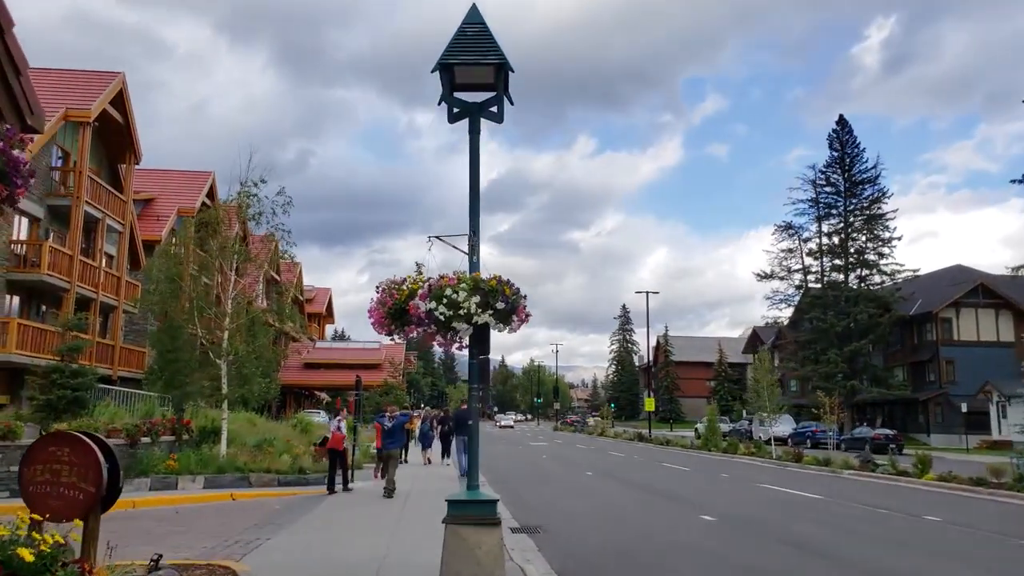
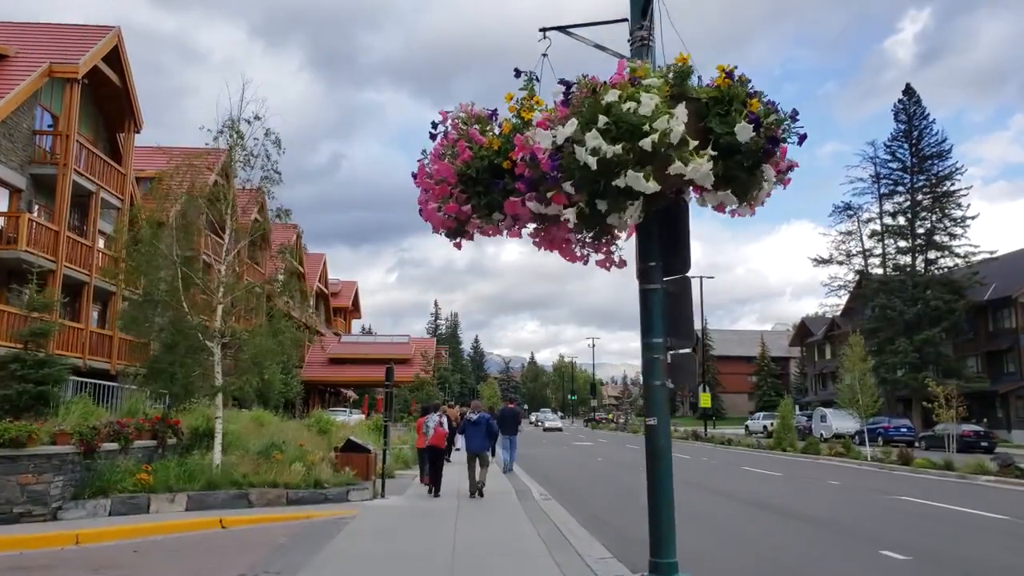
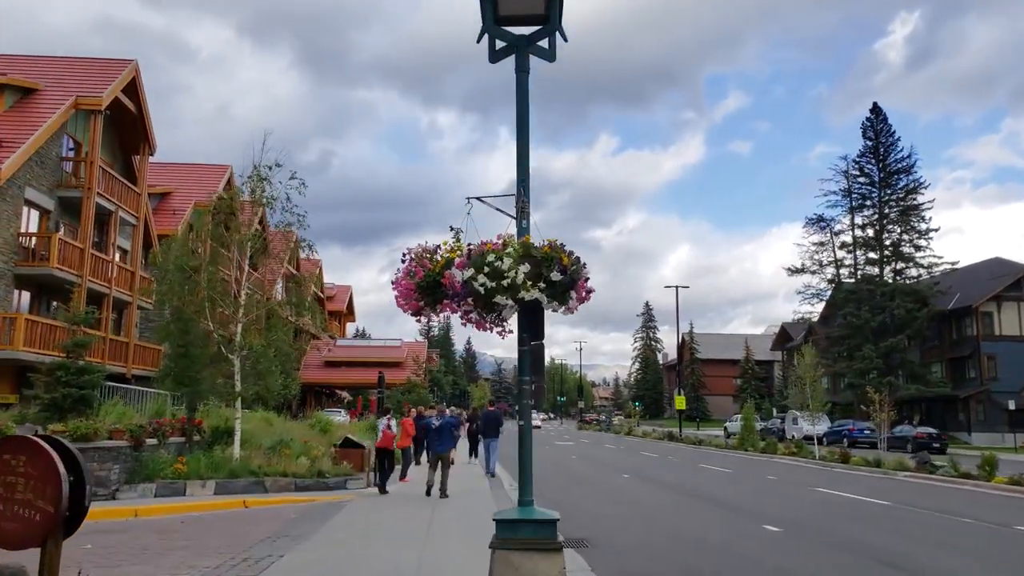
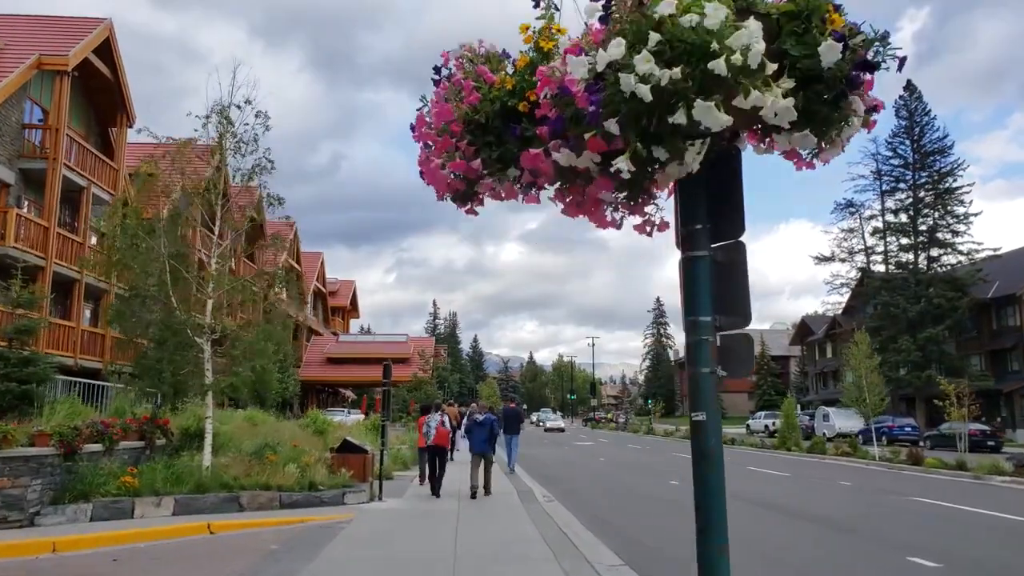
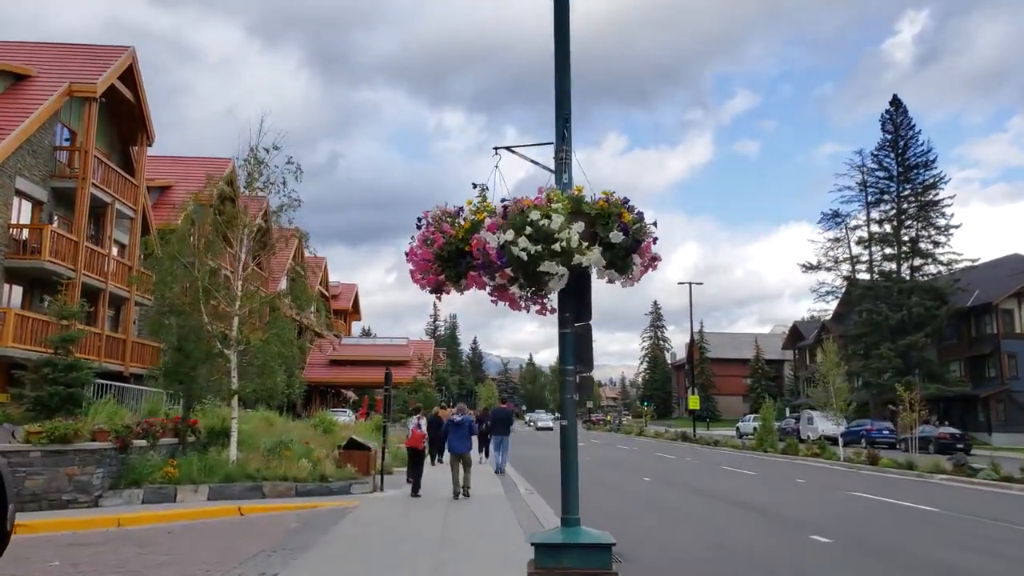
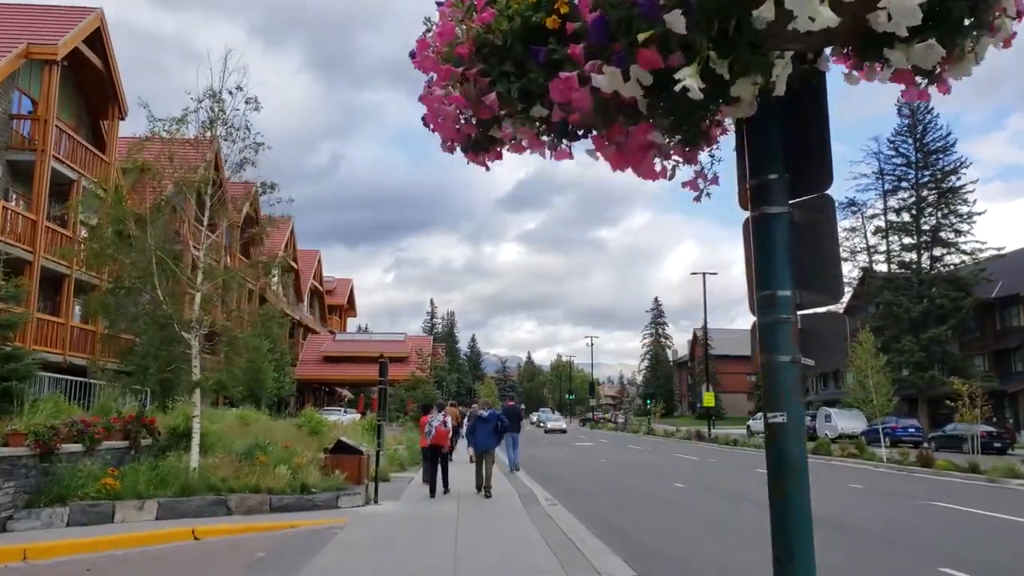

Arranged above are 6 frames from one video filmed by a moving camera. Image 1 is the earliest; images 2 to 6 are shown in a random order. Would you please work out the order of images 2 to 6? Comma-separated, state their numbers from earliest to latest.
3, 5, 2, 4, 6
